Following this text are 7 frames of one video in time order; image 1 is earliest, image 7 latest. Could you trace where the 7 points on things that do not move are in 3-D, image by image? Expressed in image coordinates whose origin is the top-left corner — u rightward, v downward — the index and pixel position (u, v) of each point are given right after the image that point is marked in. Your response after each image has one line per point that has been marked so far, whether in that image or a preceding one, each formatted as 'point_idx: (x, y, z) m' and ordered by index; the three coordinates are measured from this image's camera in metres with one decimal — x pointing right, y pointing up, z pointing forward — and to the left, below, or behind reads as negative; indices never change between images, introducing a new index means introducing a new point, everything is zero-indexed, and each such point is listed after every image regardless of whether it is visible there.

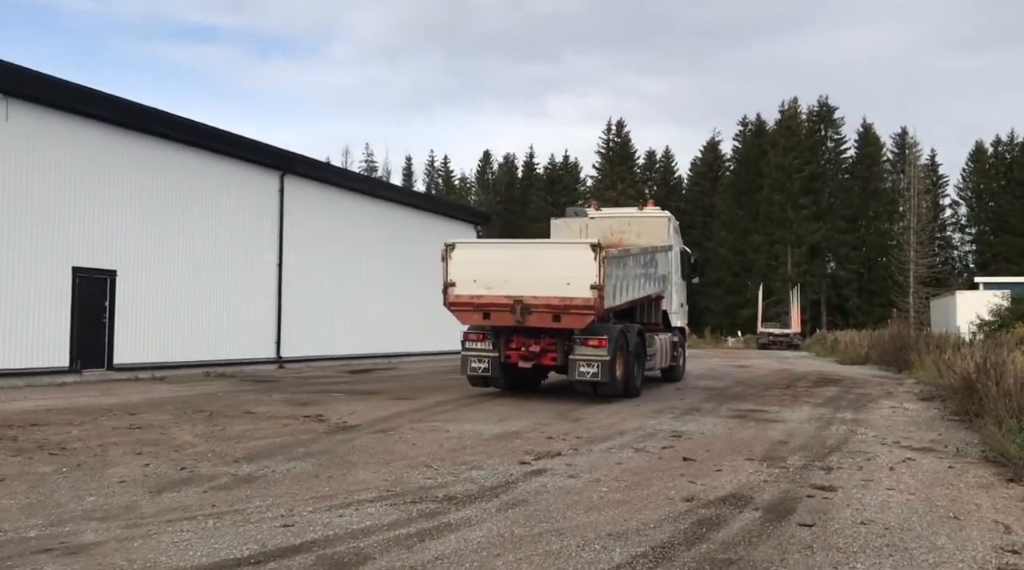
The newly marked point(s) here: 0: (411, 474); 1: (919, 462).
0: (-0.9, -1.6, +7.1) m
1: (+3.9, -1.7, +8.1) m
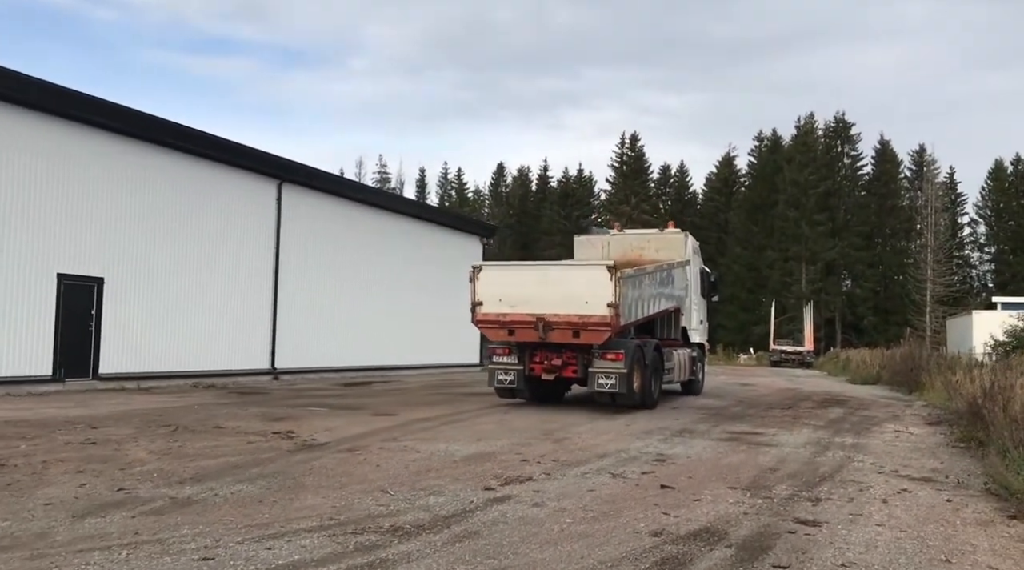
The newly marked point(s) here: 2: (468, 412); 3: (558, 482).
0: (-1.2, -1.7, +6.6) m
1: (+3.6, -1.9, +7.5) m
2: (-0.7, -2.0, +13.1) m
3: (+0.4, -1.8, +7.7) m
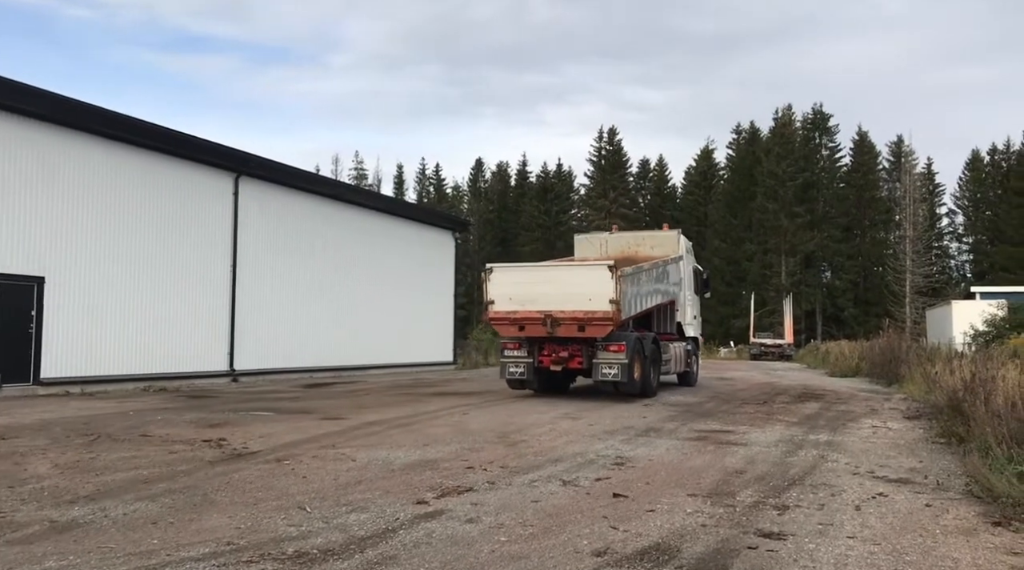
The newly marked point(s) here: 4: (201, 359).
0: (-1.7, -1.6, +5.9) m
1: (+3.1, -1.7, +6.9) m
2: (-1.3, -1.9, +12.4) m
3: (-0.1, -1.7, +7.0) m
4: (-7.3, -1.7, +19.8) m
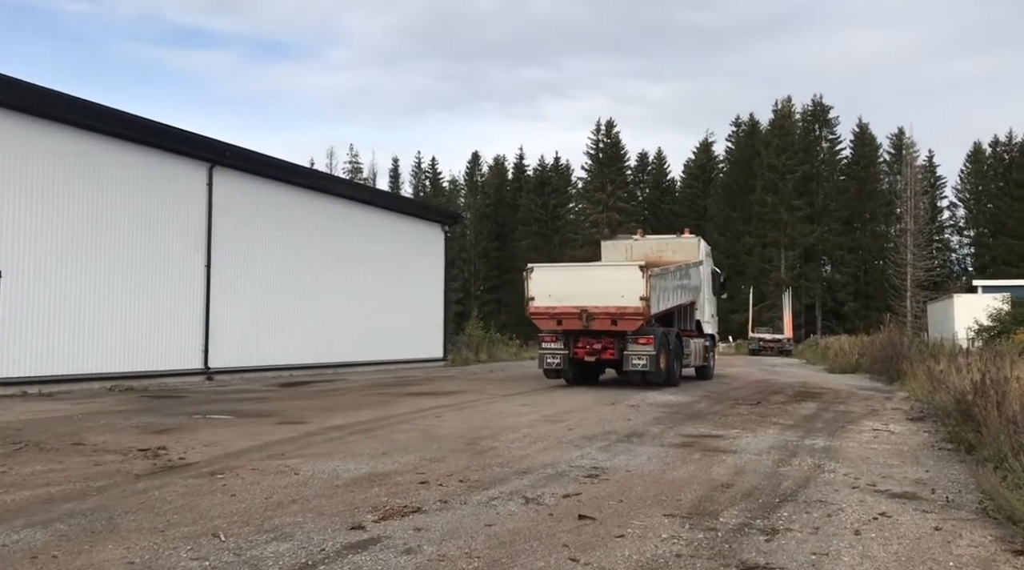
0: (-2.0, -1.6, +5.1) m
1: (+2.8, -1.7, +6.1) m
2: (-1.6, -1.8, +11.5) m
3: (-0.4, -1.7, +6.1) m
4: (-7.7, -1.6, +19.0) m
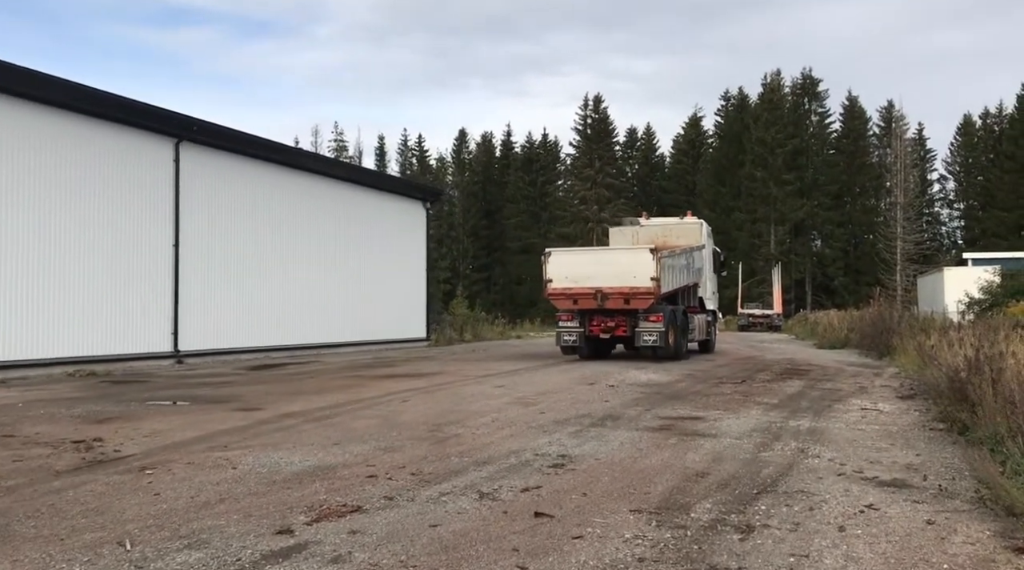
0: (-2.3, -1.5, +4.5) m
1: (+2.4, -1.5, +5.5) m
2: (-2.0, -1.5, +10.9) m
3: (-0.8, -1.5, +5.5) m
4: (-8.1, -1.2, +18.3) m
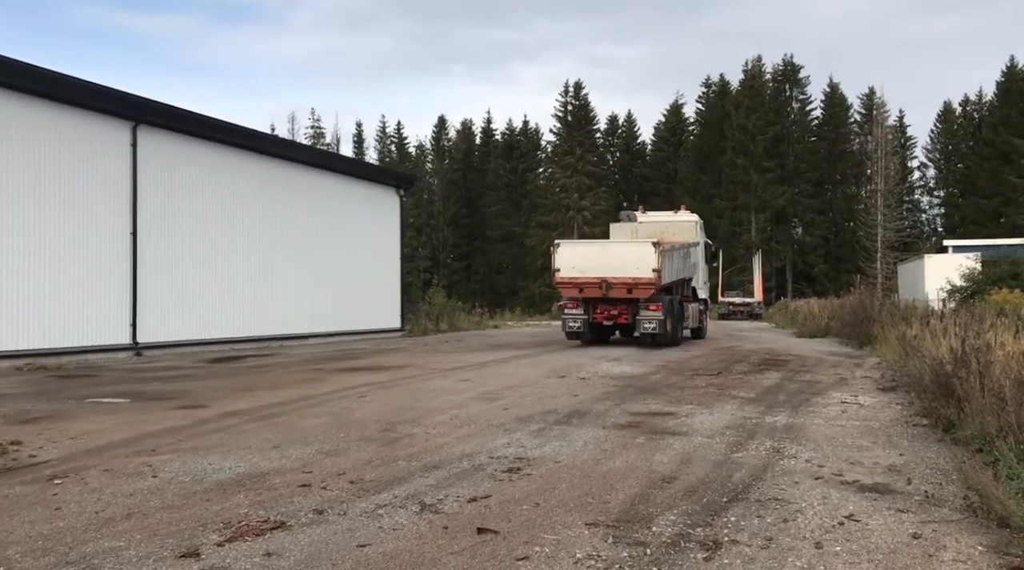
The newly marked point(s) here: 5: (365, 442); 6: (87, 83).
0: (-2.7, -1.4, +3.8) m
1: (+2.1, -1.4, +5.0) m
2: (-2.5, -1.4, +10.3) m
3: (-1.1, -1.4, +5.0) m
4: (-8.7, -0.9, +17.6) m
5: (-1.3, -1.4, +7.5) m
6: (-8.7, +4.1, +17.2) m
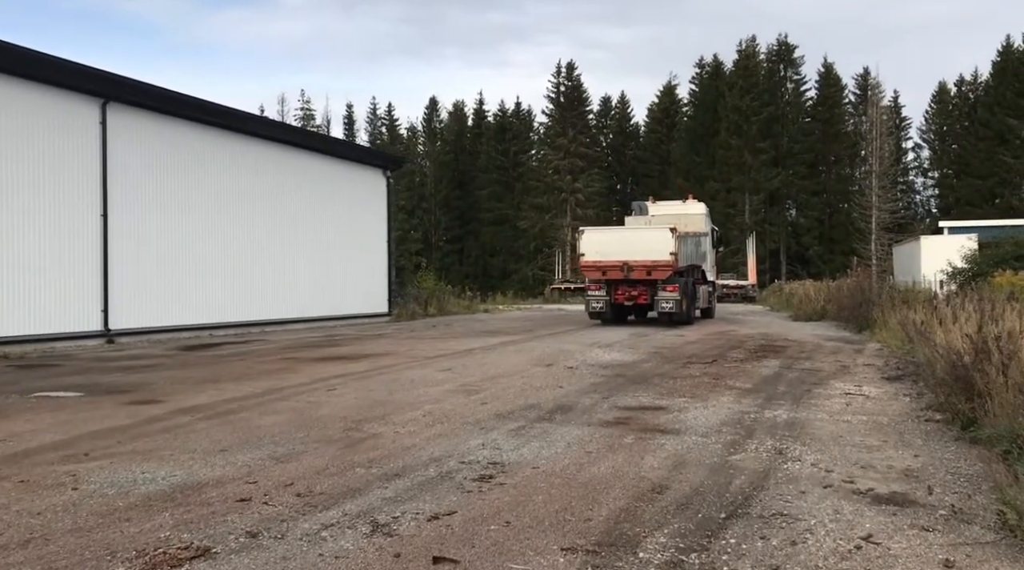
0: (-2.8, -1.4, +3.1) m
1: (+1.9, -1.3, +4.3) m
2: (-2.7, -1.2, +9.6) m
3: (-1.3, -1.4, +4.2) m
4: (-9.0, -0.6, +16.8) m
5: (-1.5, -1.3, +6.8) m
6: (-9.0, +4.4, +16.3) m
